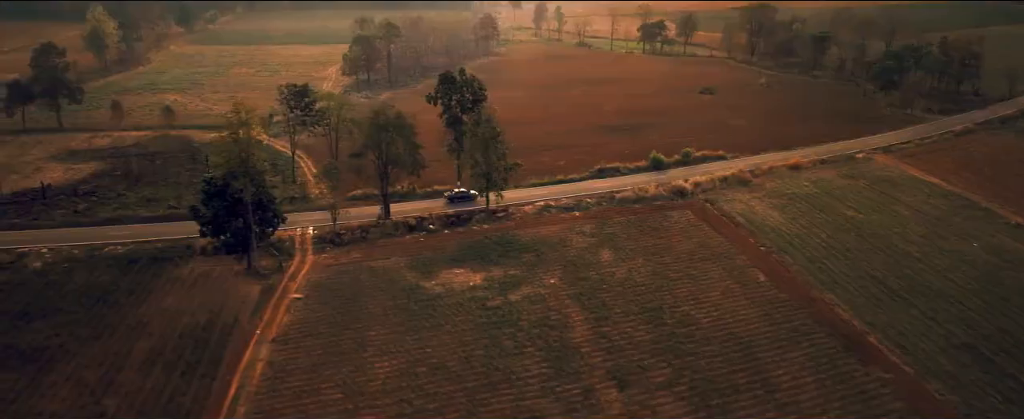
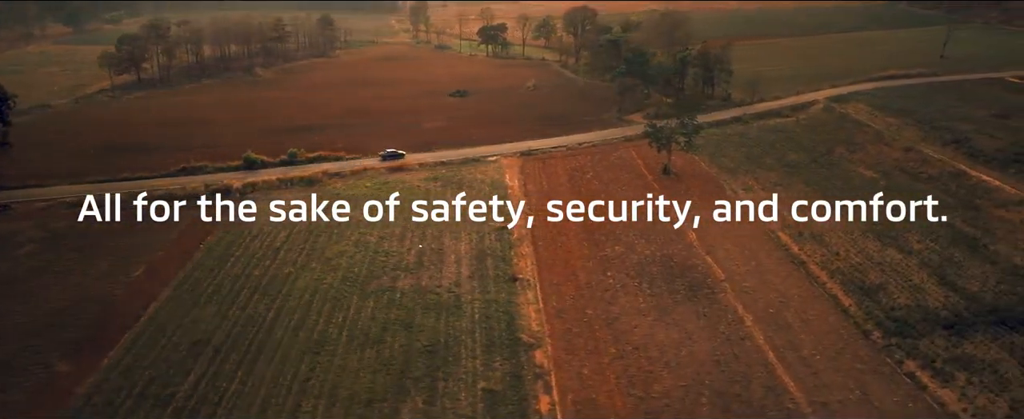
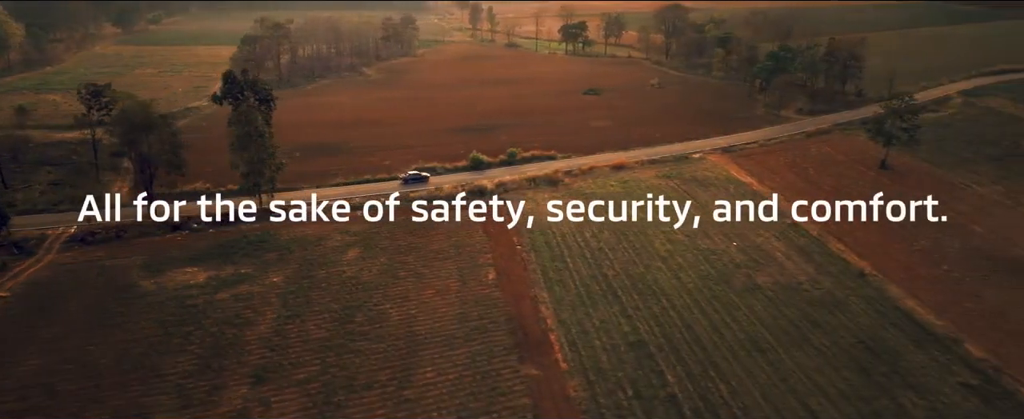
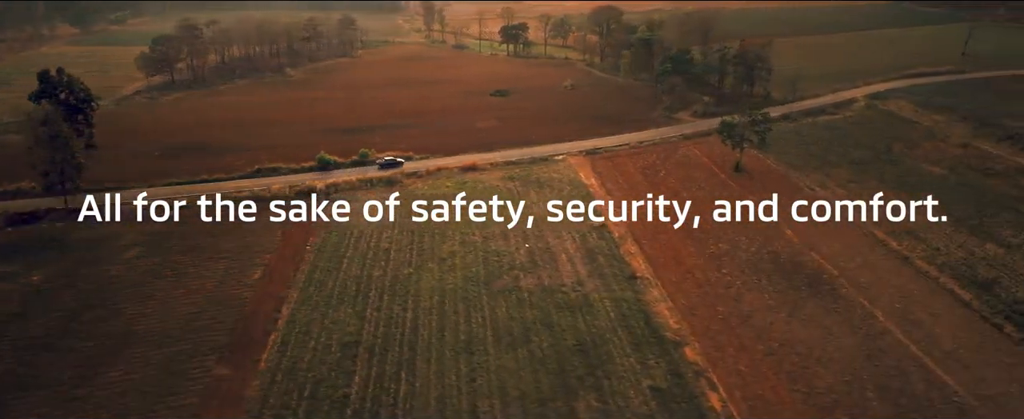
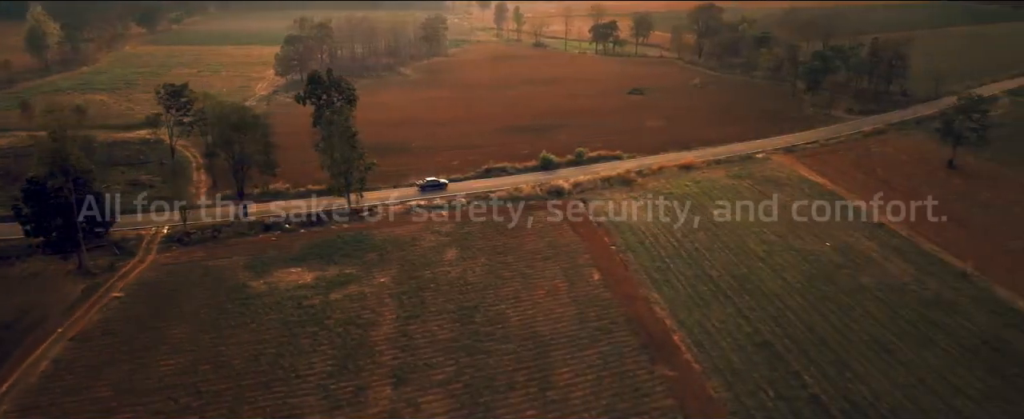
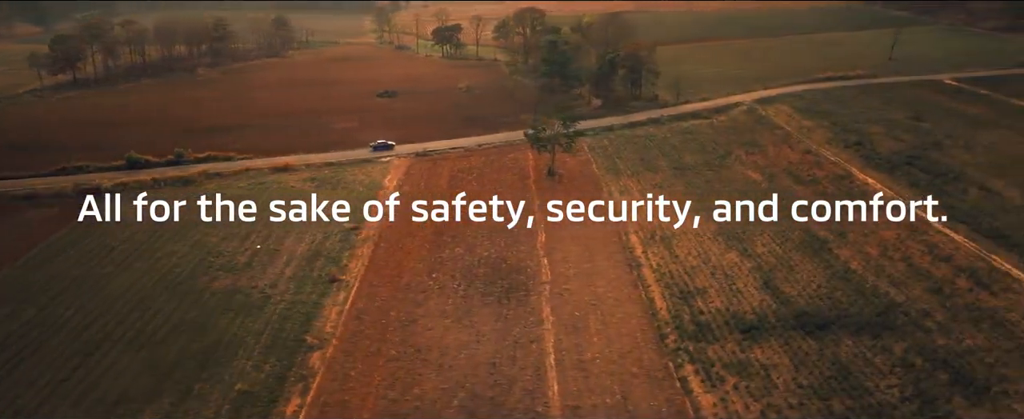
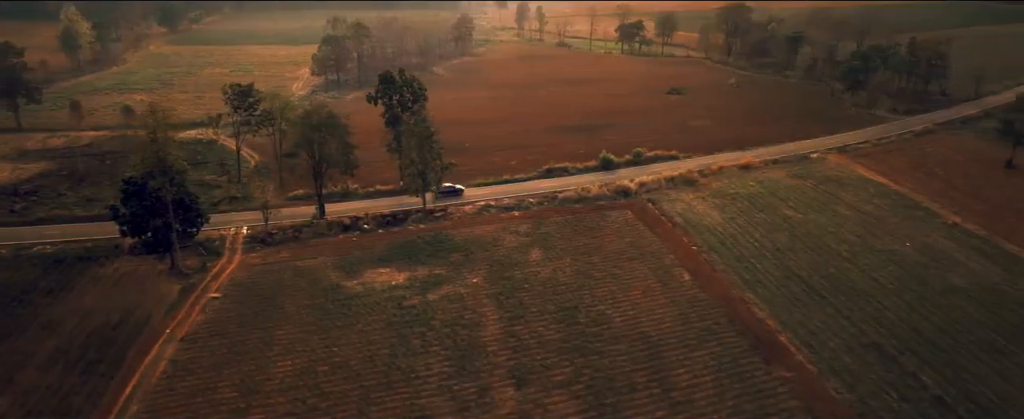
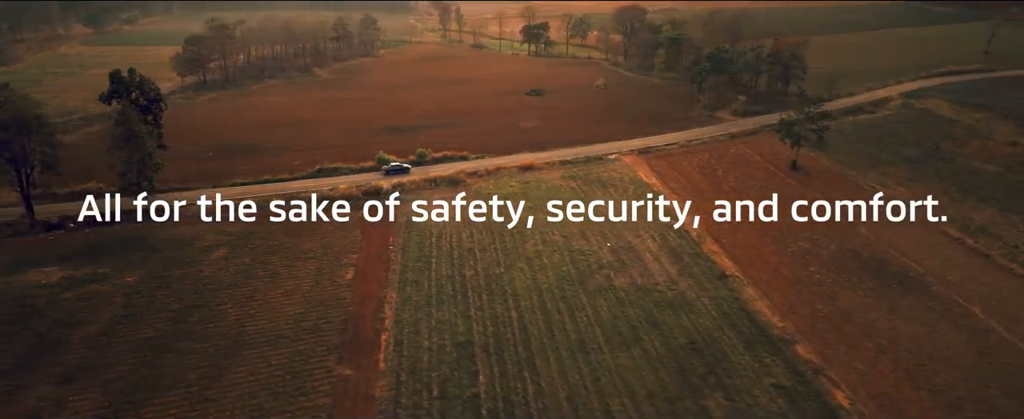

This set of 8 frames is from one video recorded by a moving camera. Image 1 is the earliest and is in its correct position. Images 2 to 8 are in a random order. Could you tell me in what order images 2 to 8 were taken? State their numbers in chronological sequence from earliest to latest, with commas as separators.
7, 5, 3, 8, 4, 2, 6
